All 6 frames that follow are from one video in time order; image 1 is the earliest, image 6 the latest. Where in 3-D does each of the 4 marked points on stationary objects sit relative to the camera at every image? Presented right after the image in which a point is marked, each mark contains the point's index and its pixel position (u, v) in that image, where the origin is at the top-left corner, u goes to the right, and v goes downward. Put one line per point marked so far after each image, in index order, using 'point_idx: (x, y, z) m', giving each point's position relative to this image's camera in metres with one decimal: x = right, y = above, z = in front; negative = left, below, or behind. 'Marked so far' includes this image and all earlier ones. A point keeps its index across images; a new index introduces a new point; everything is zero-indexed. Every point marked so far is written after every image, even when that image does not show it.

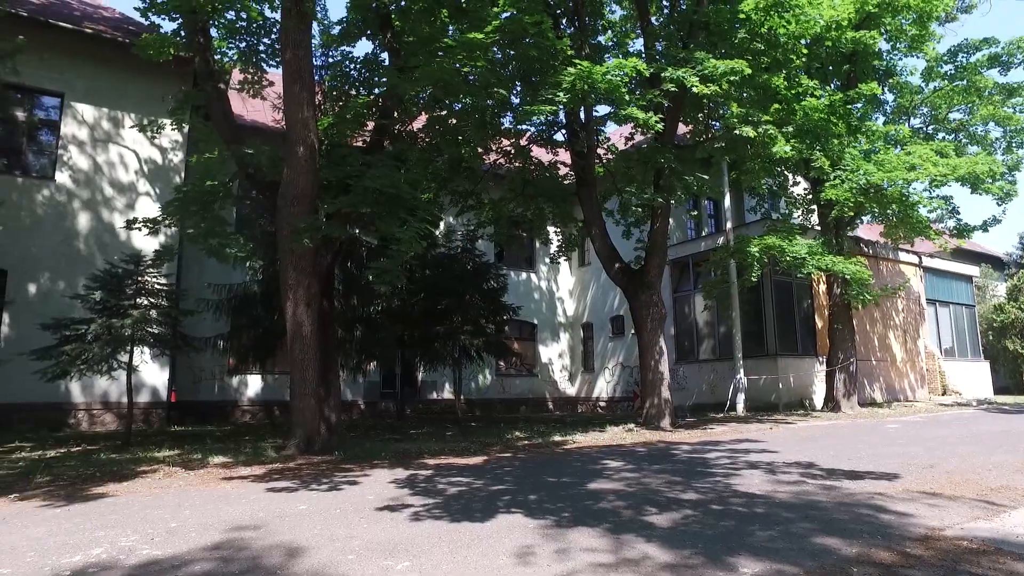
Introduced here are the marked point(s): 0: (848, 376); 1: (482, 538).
0: (+10.0, -2.6, +18.7) m
1: (-0.2, -1.9, +4.7) m
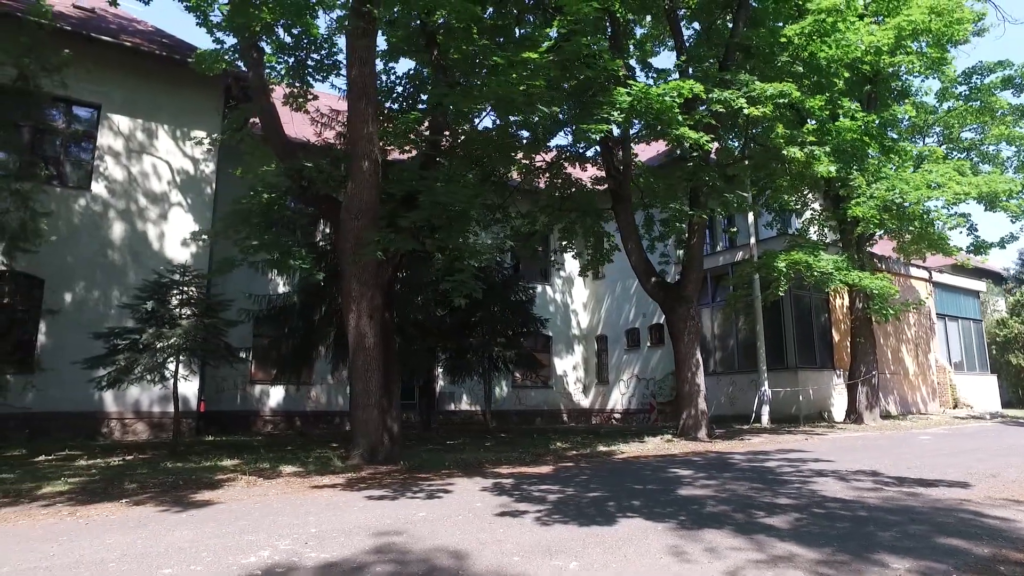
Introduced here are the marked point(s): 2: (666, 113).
0: (+10.8, -3.0, +19.1) m
1: (+0.9, -2.0, +5.0) m
2: (+3.0, +3.2, +11.9) m
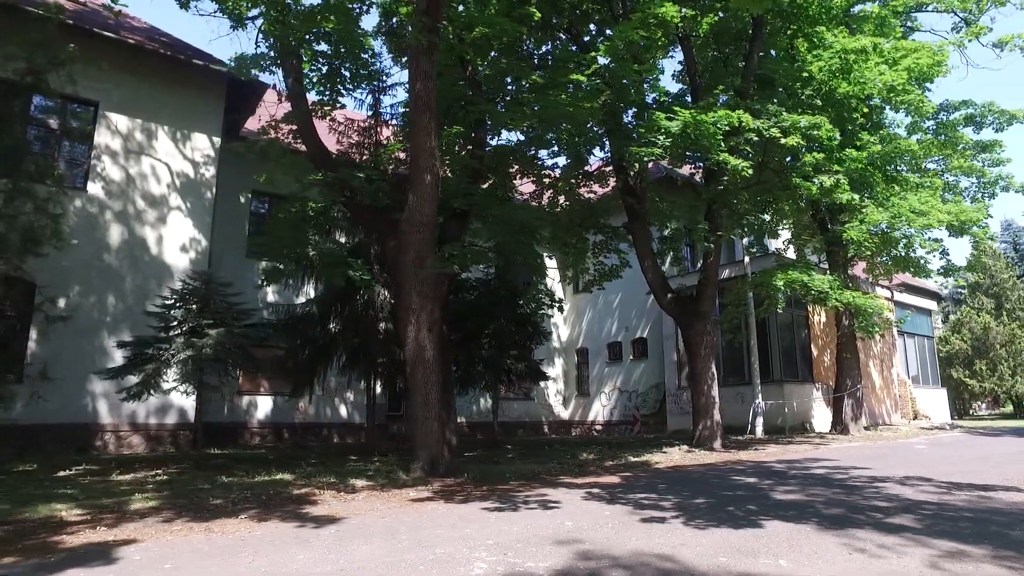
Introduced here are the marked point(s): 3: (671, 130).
0: (+10.9, -3.6, +20.3) m
1: (+2.4, -2.2, +5.4) m
2: (+4.0, +2.9, +12.6) m
3: (+3.2, +3.1, +12.7) m
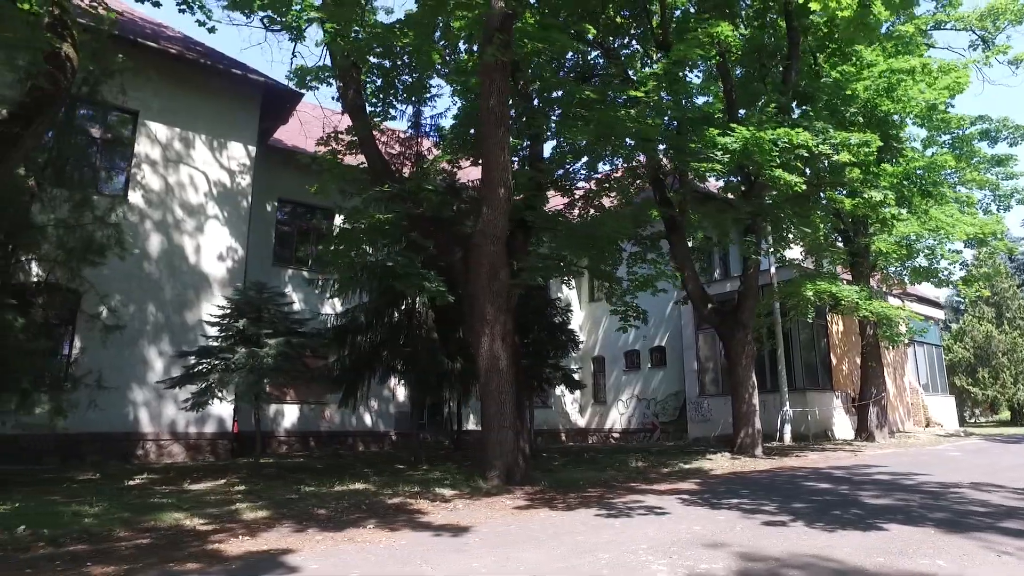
0: (+12.0, -4.0, +20.8) m
1: (+3.8, -2.3, +5.7) m
2: (+5.2, +2.7, +12.9) m
3: (+4.5, +2.9, +13.0) m
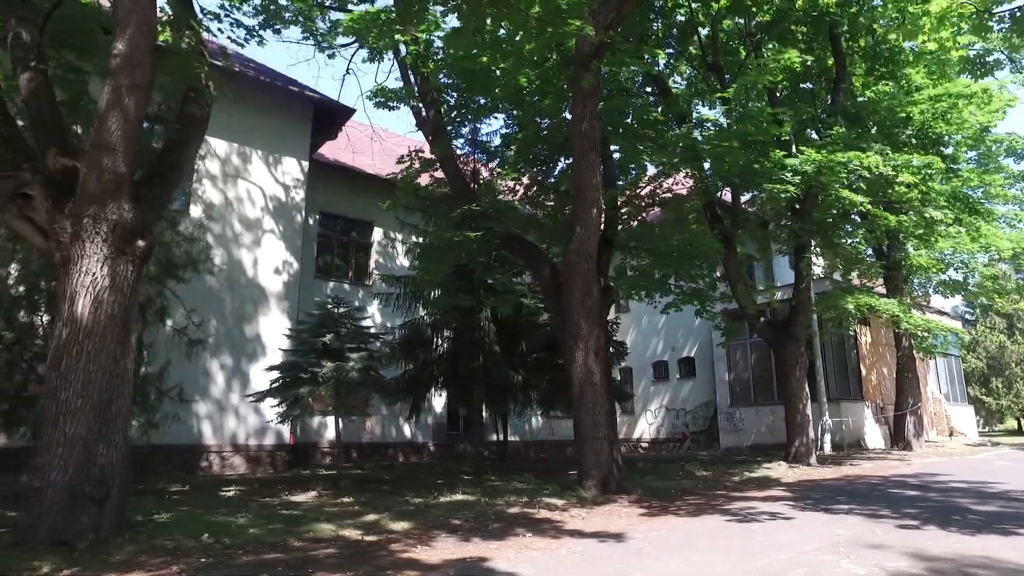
0: (+13.5, -4.4, +21.3) m
1: (+5.5, -2.5, +6.1) m
2: (+6.8, +2.4, +13.5) m
3: (+6.1, +2.6, +13.6) m
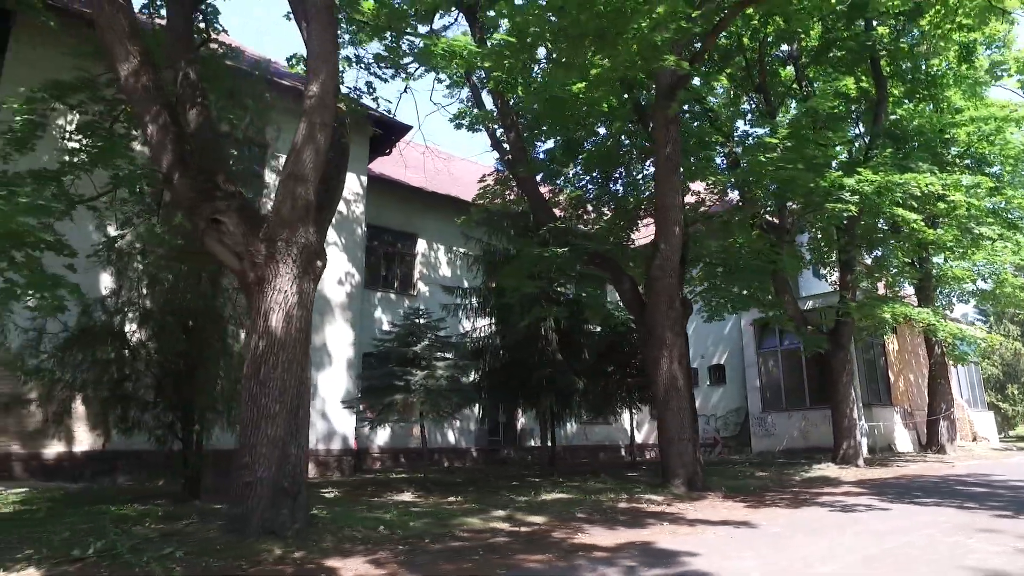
0: (+15.1, -4.7, +22.2) m
1: (+7.3, -2.7, +7.0) m
2: (+8.5, +2.1, +14.4) m
3: (+7.8, +2.3, +14.5) m
